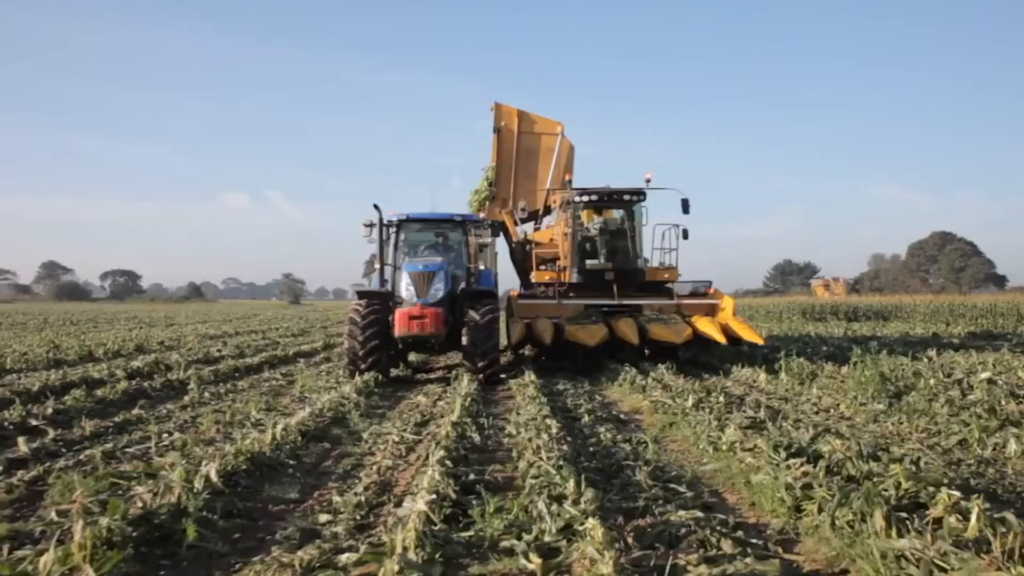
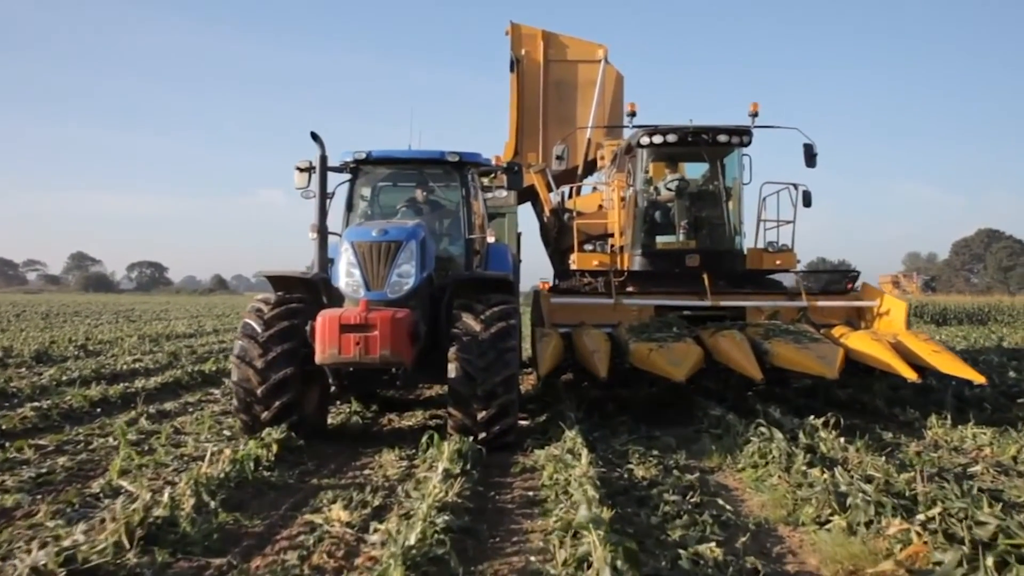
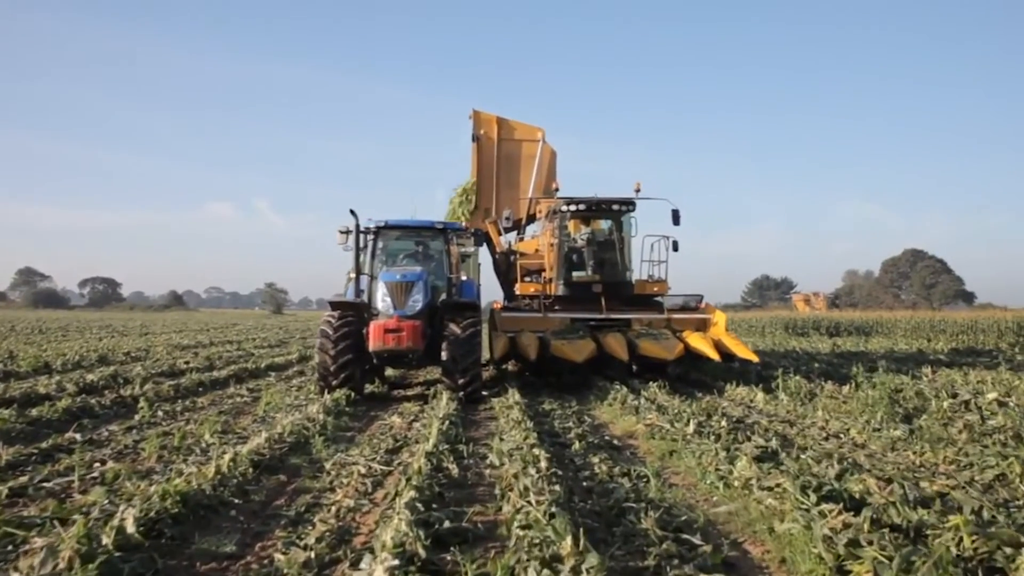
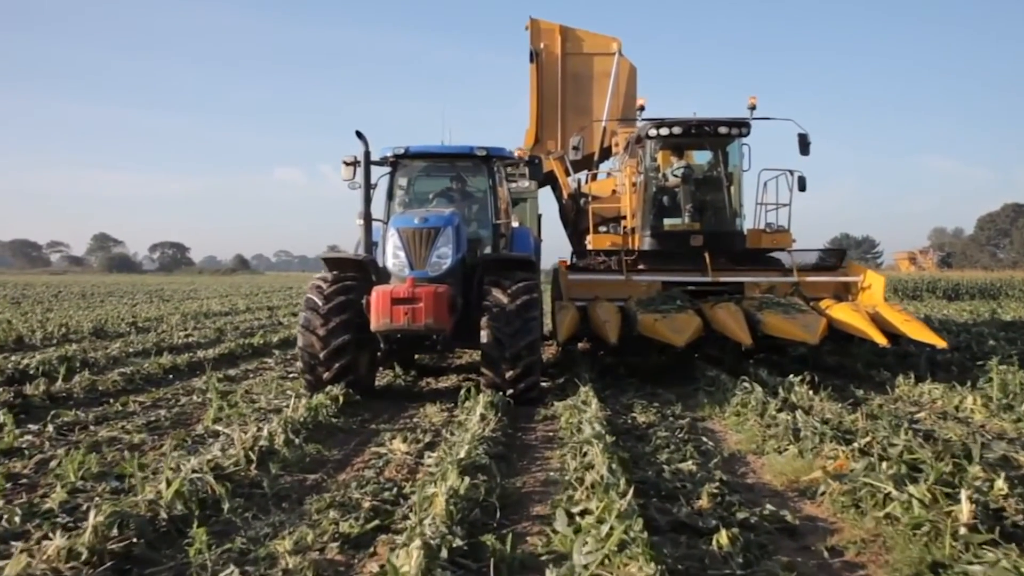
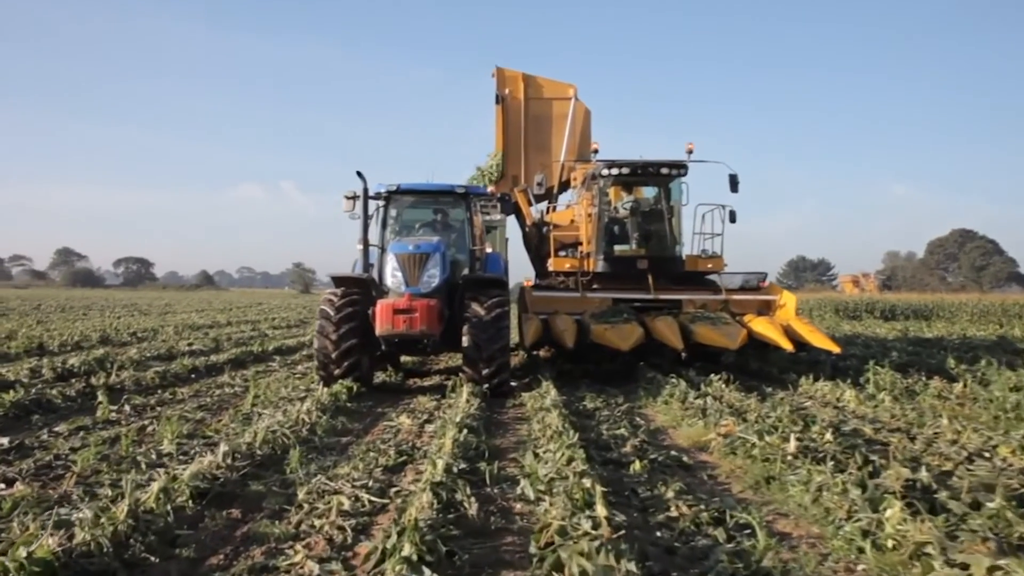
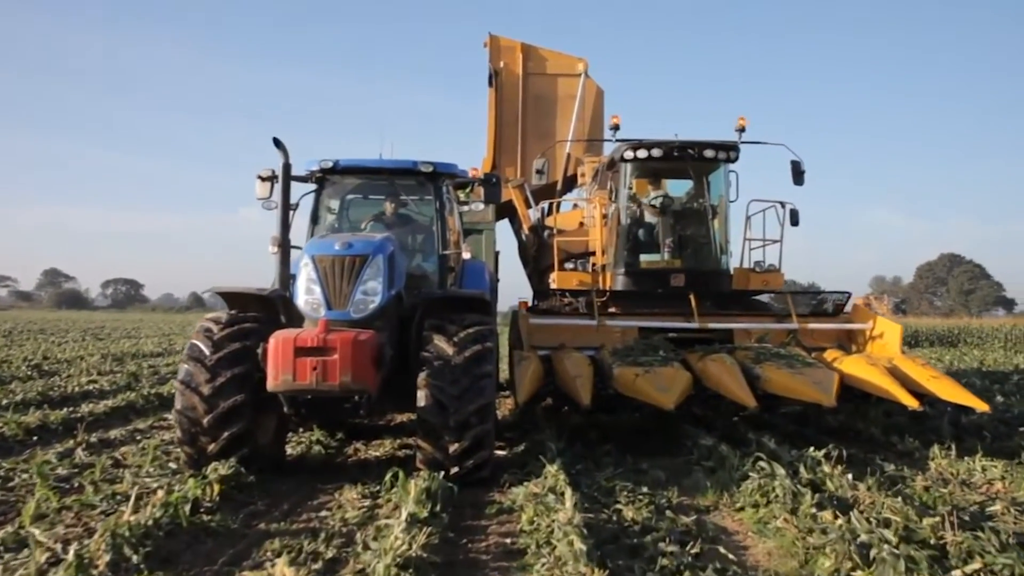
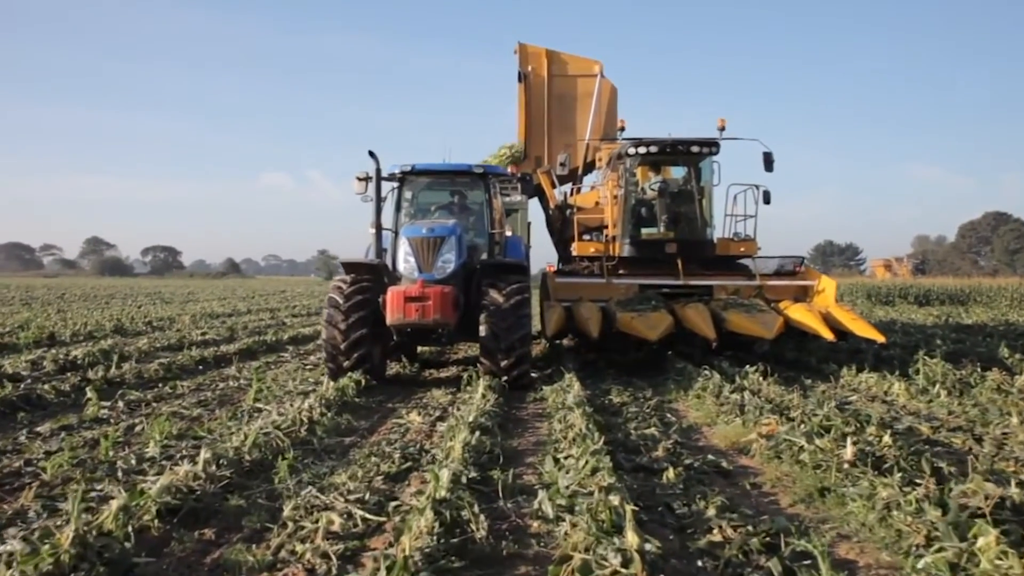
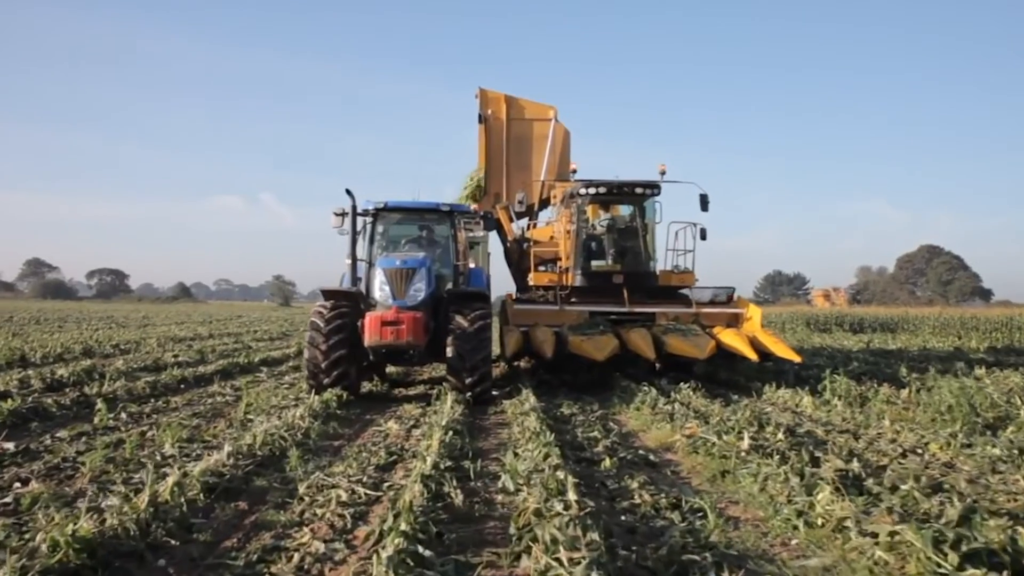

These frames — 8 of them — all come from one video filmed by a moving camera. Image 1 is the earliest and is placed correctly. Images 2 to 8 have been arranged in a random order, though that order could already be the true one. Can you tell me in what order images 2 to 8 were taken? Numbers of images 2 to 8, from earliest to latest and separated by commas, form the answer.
3, 8, 5, 7, 4, 2, 6
